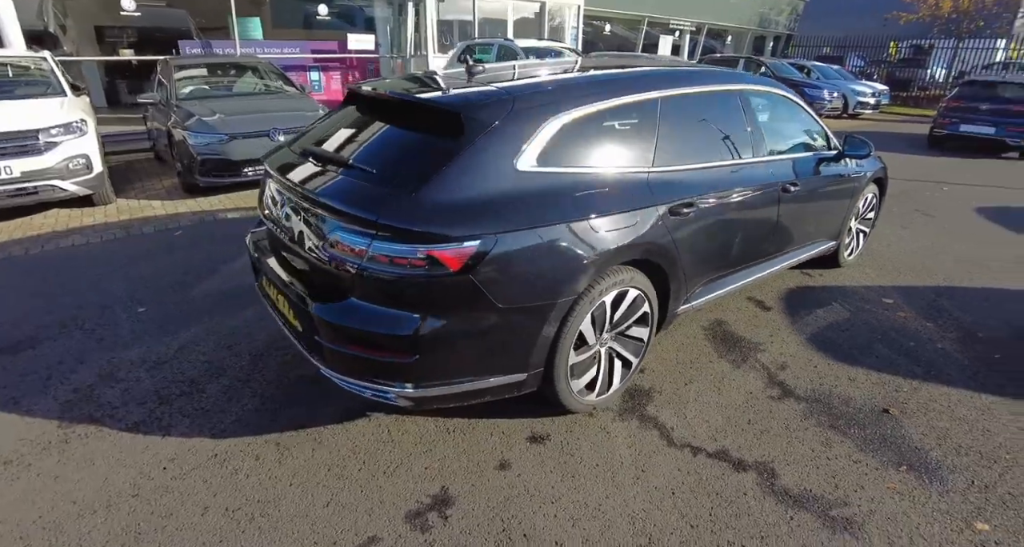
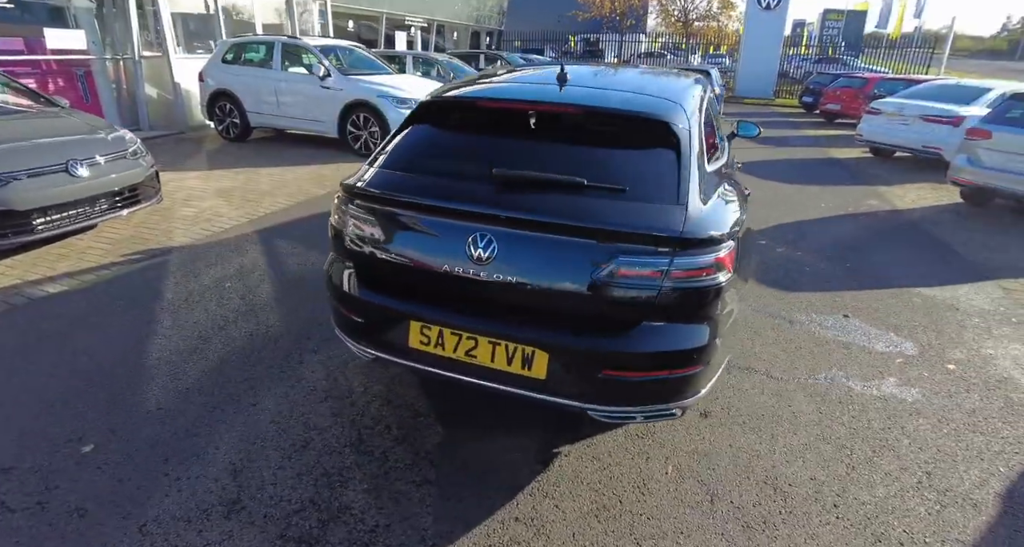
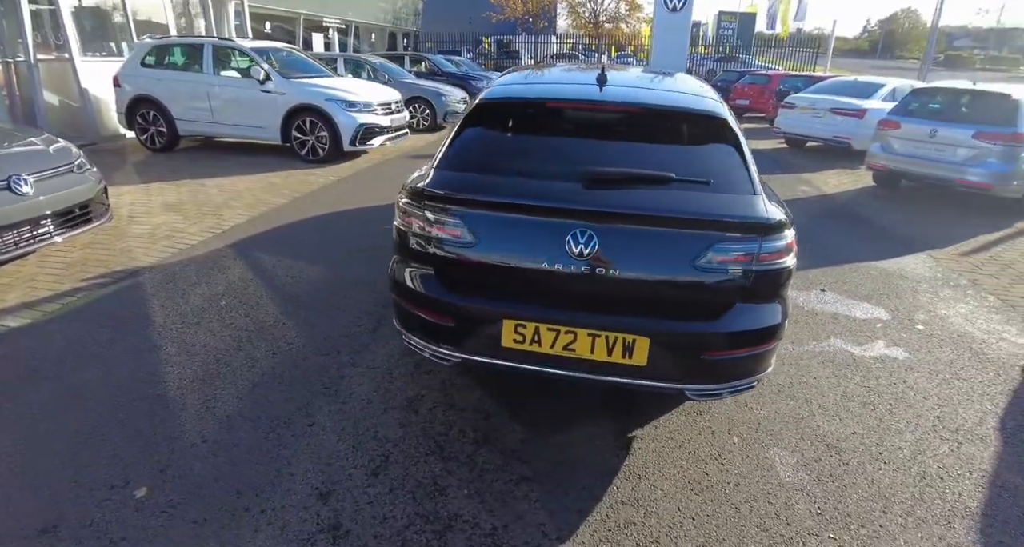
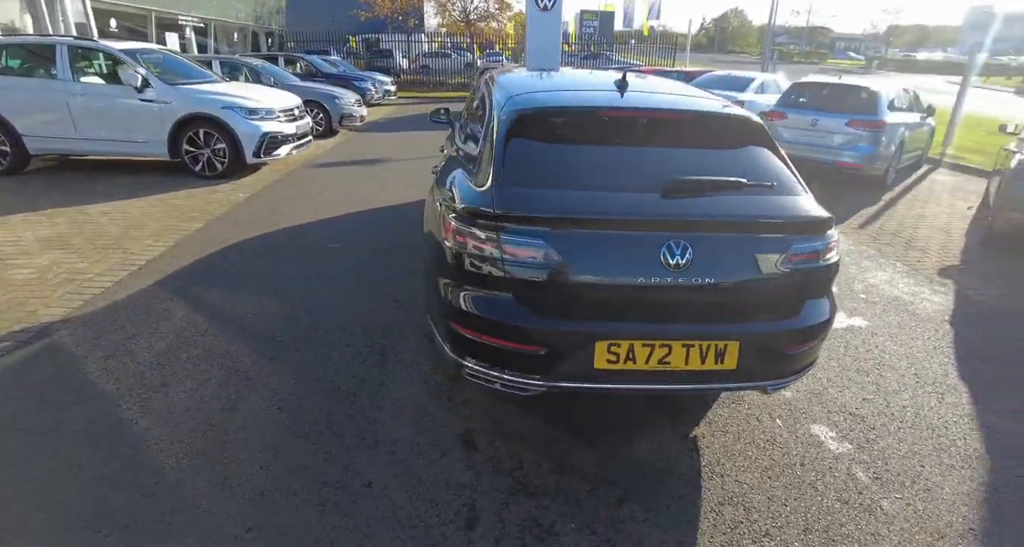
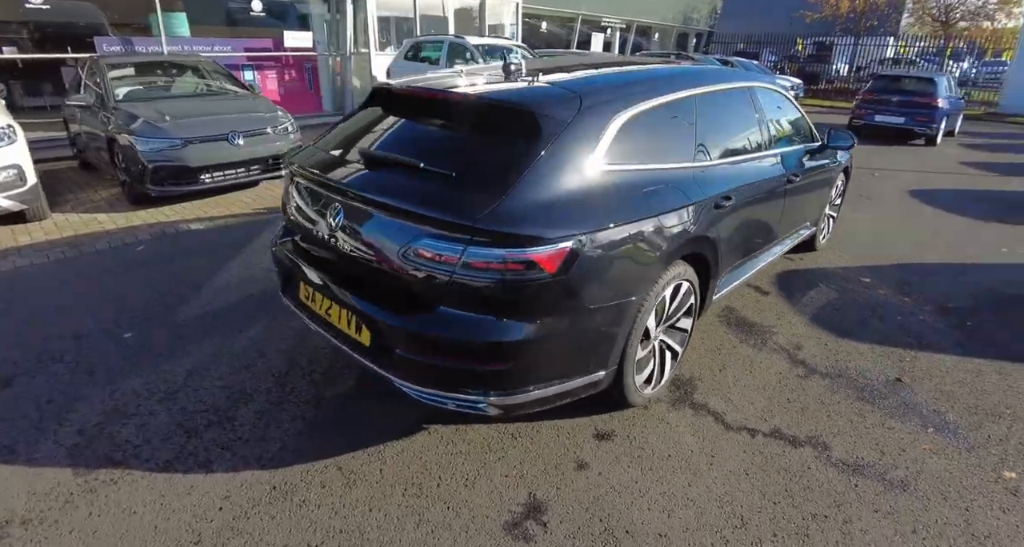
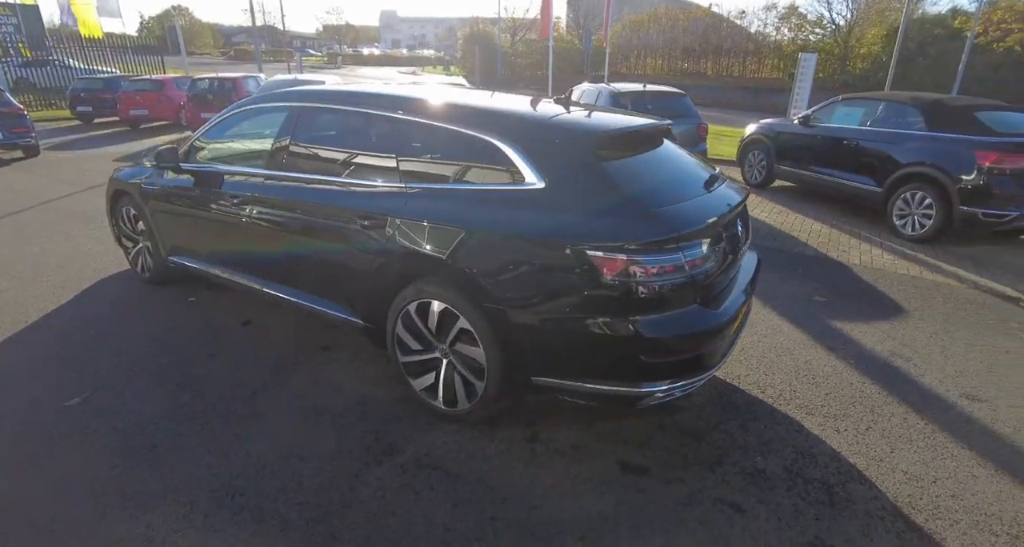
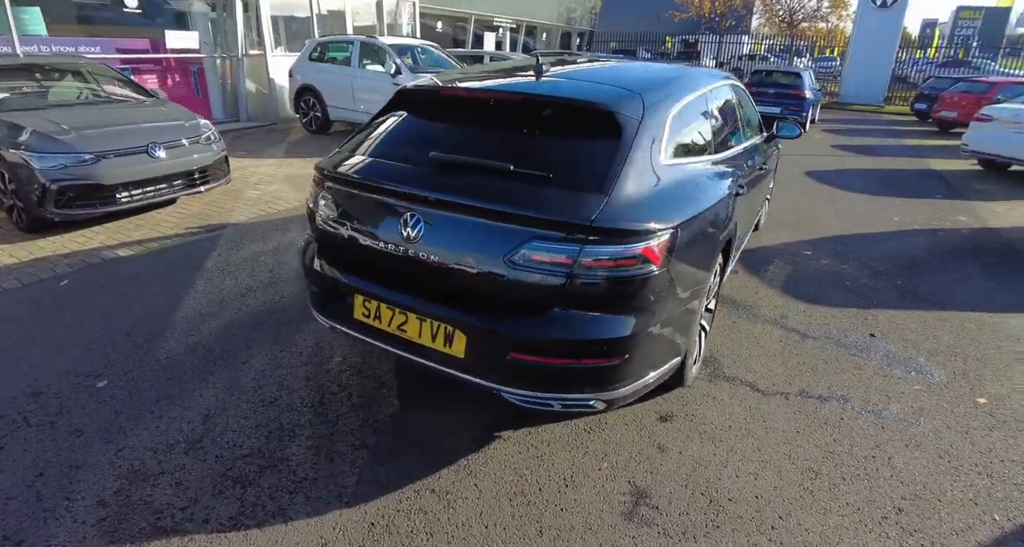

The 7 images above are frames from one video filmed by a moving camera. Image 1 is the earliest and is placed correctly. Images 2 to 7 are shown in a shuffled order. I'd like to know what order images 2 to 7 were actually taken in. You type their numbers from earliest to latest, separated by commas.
5, 7, 2, 3, 4, 6
